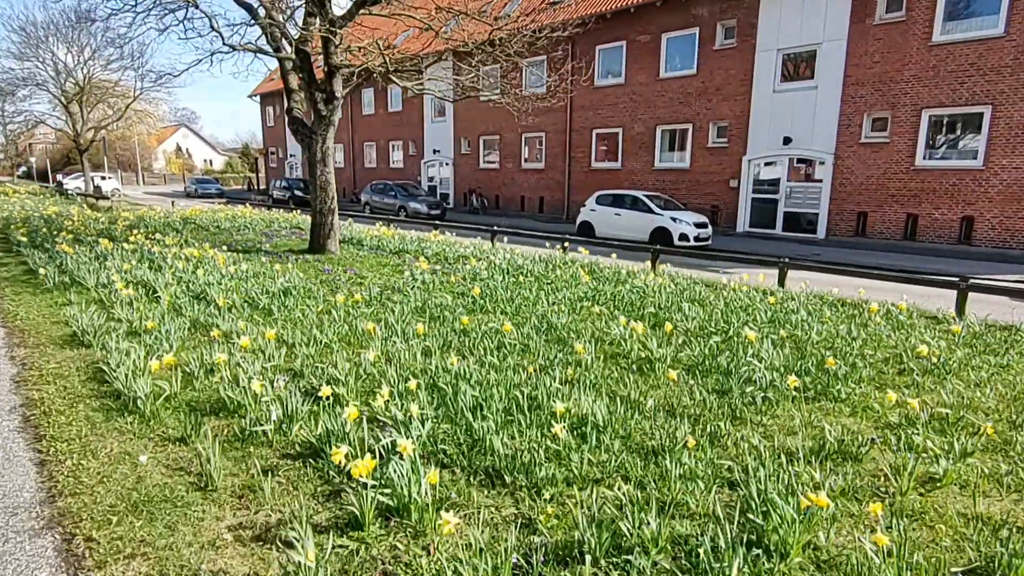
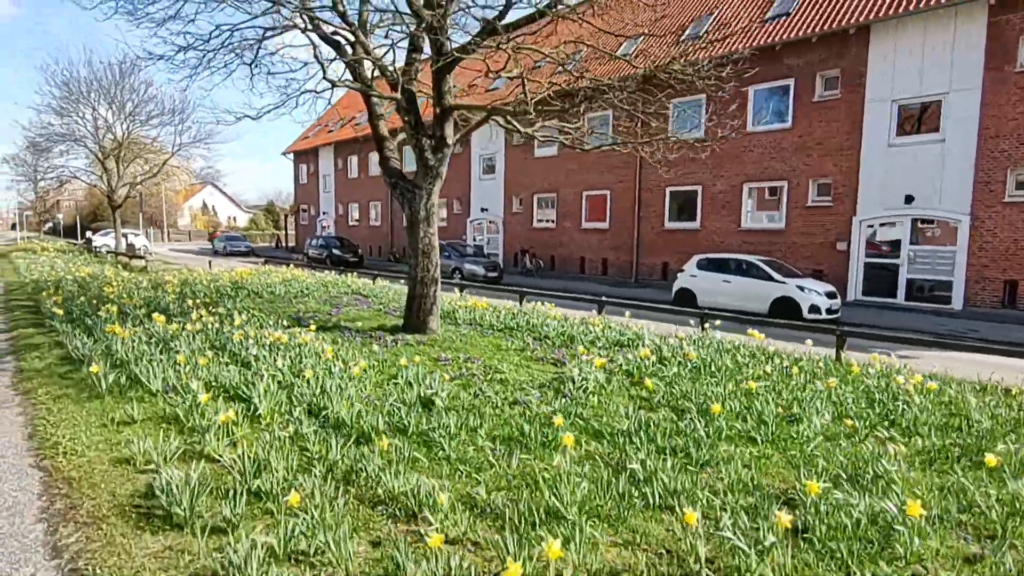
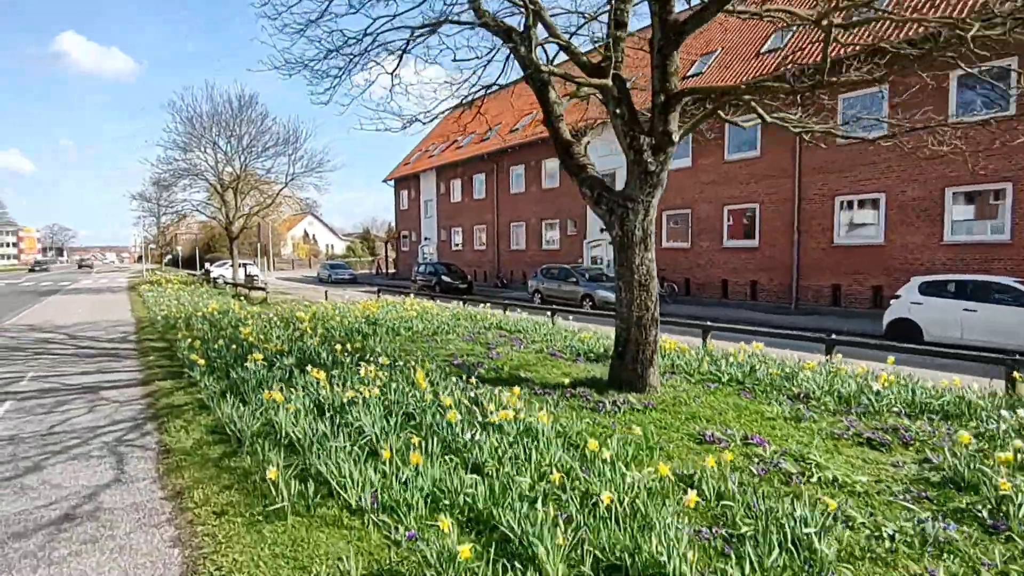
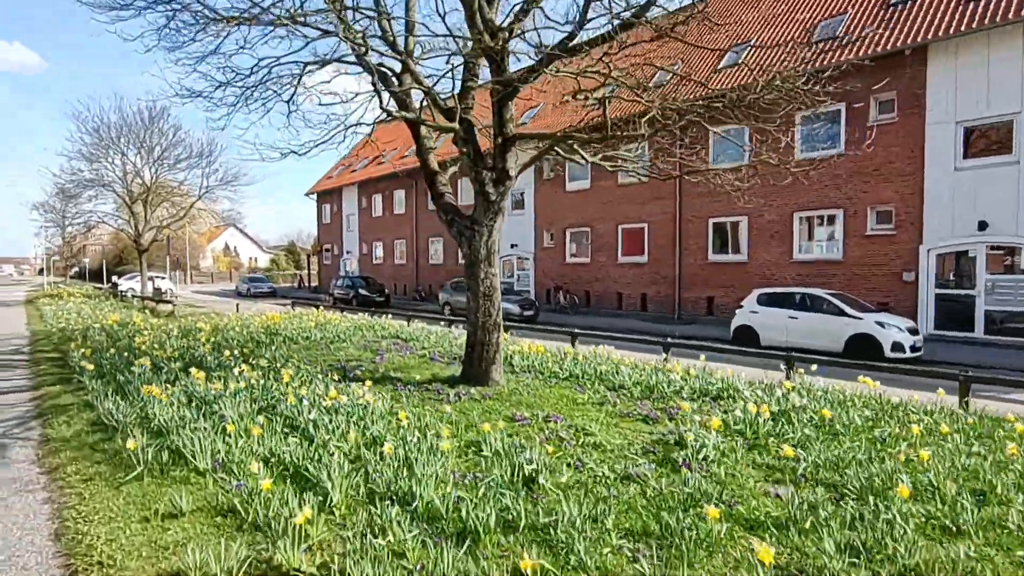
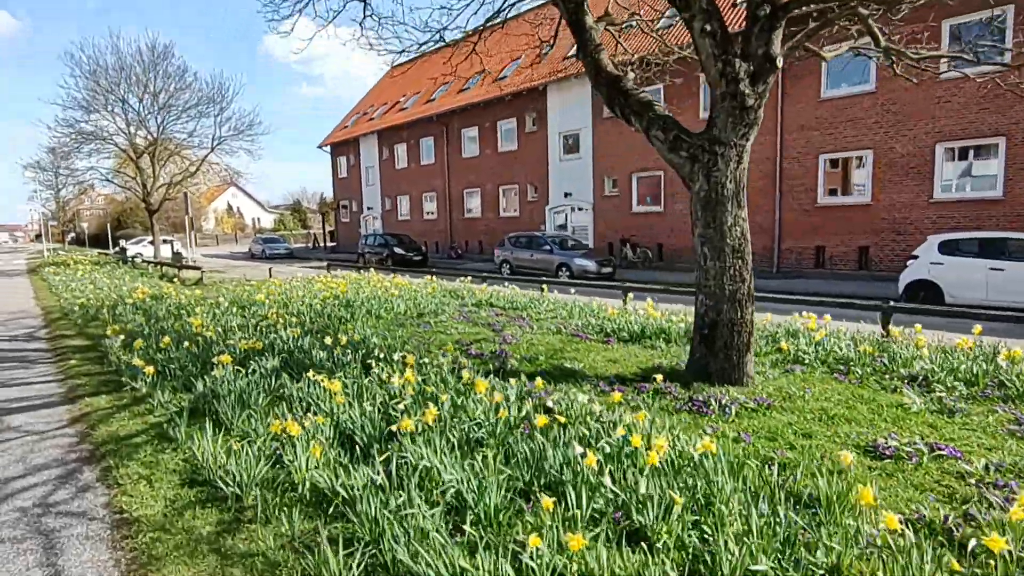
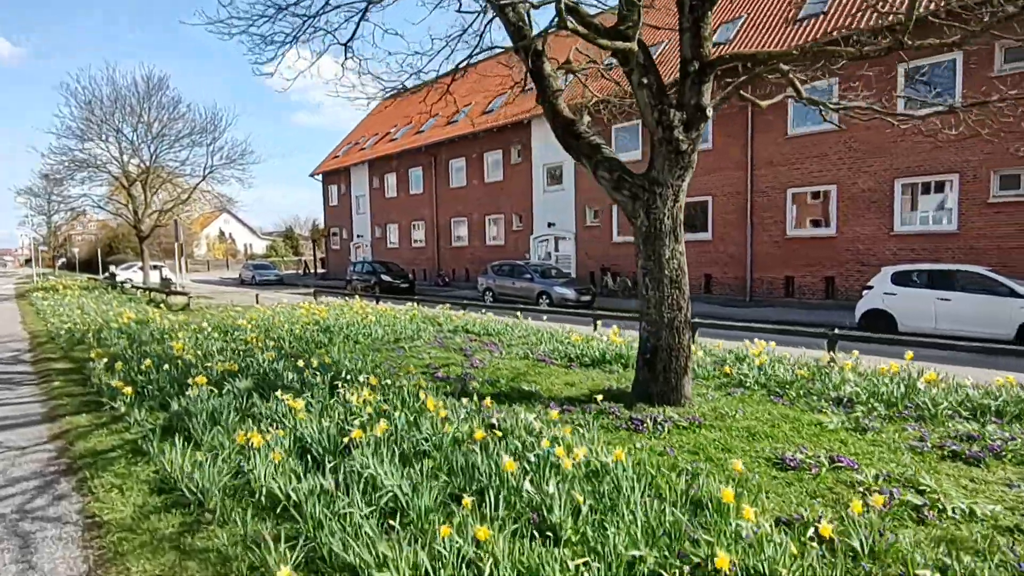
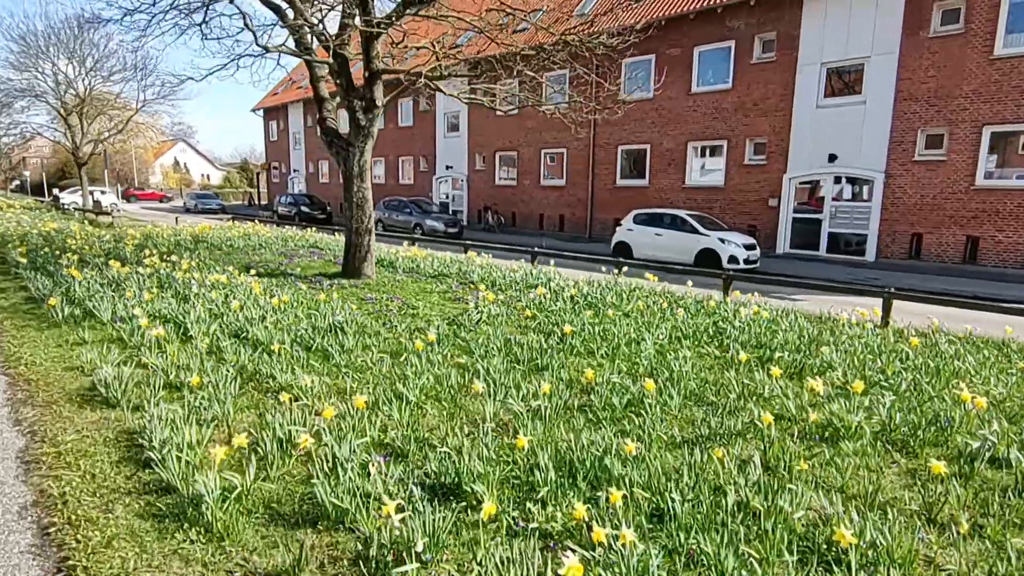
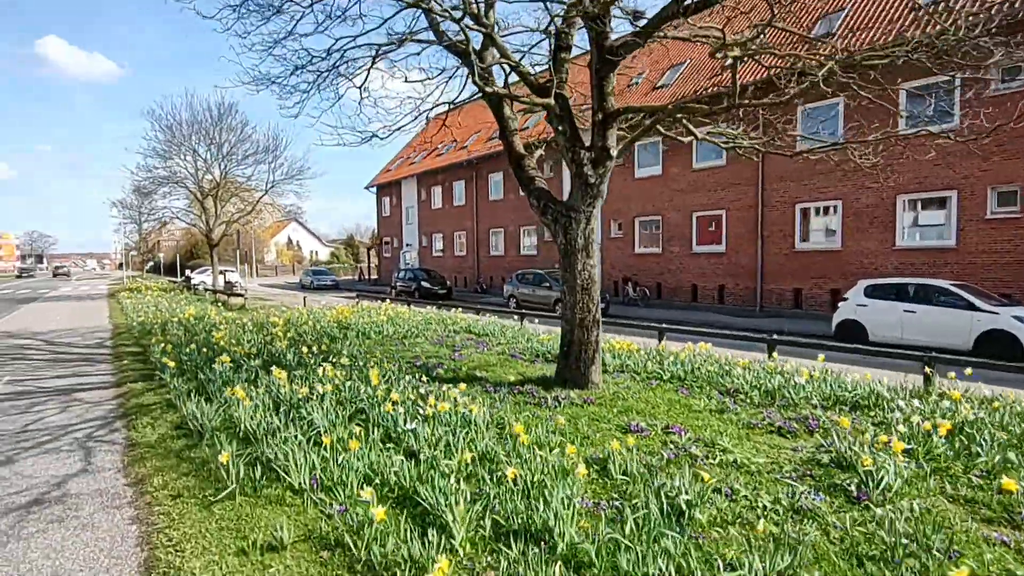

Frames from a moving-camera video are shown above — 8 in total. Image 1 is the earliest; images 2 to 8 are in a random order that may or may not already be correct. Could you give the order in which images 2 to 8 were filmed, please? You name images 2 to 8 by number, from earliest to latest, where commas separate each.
7, 2, 4, 8, 3, 6, 5
